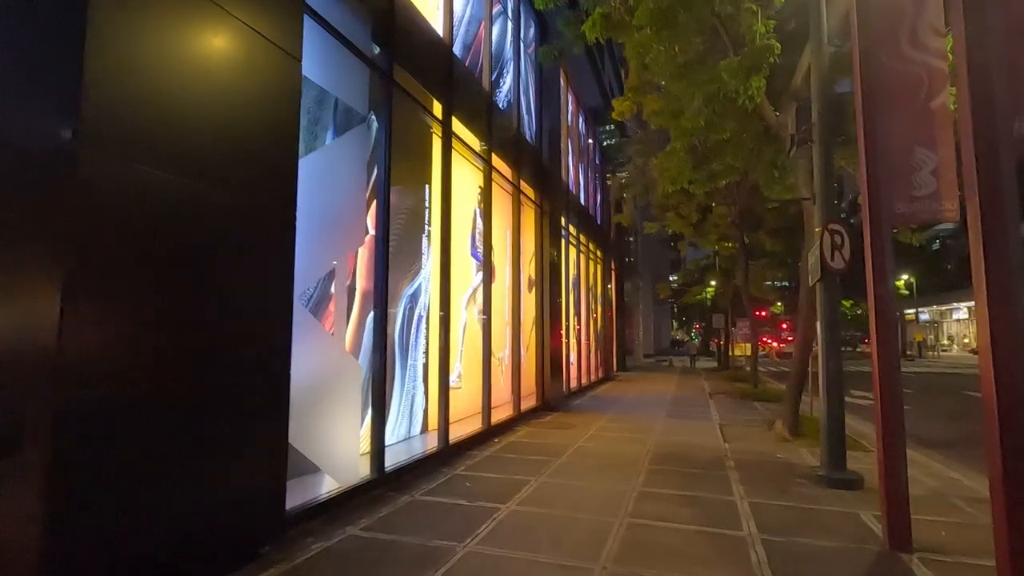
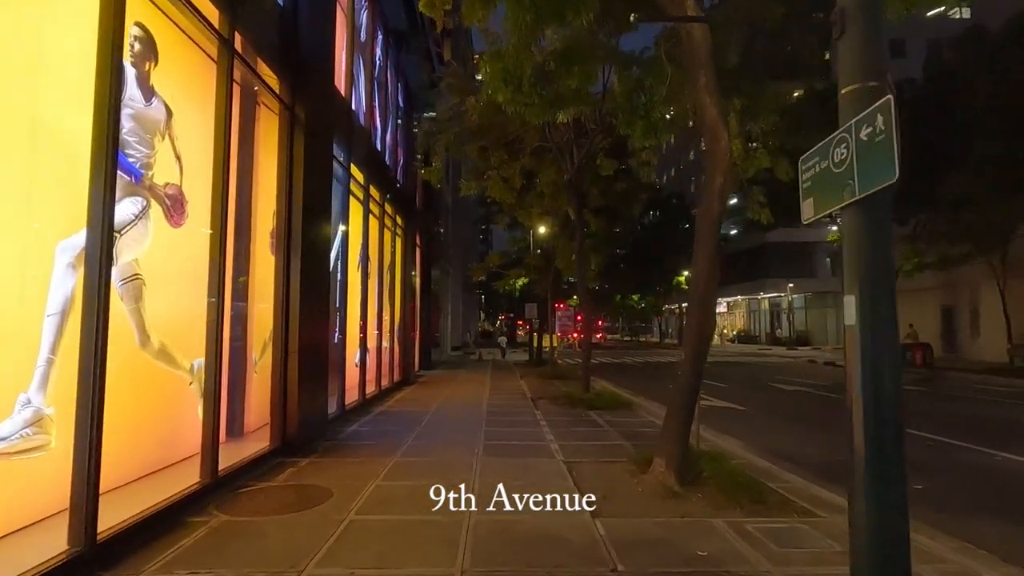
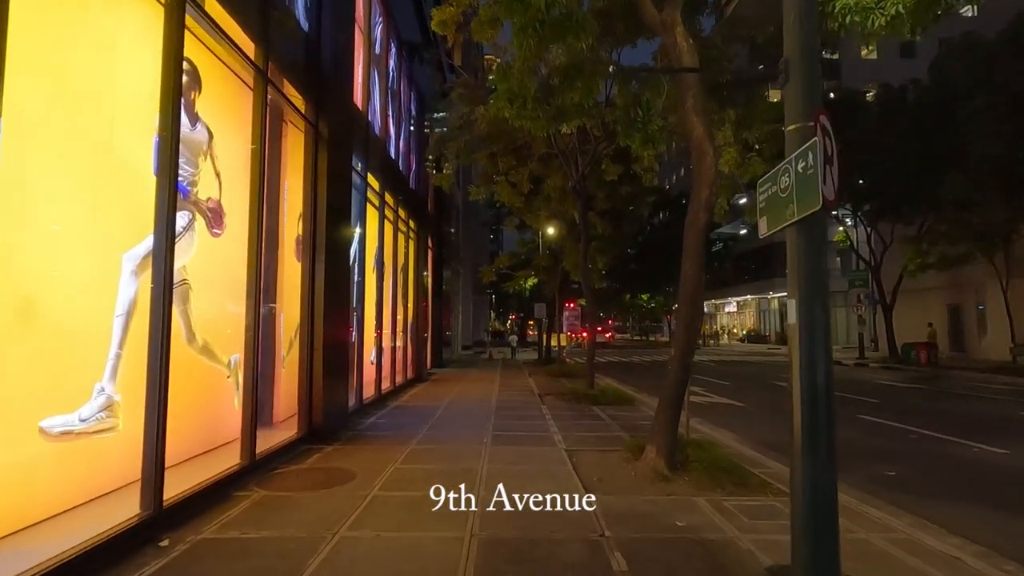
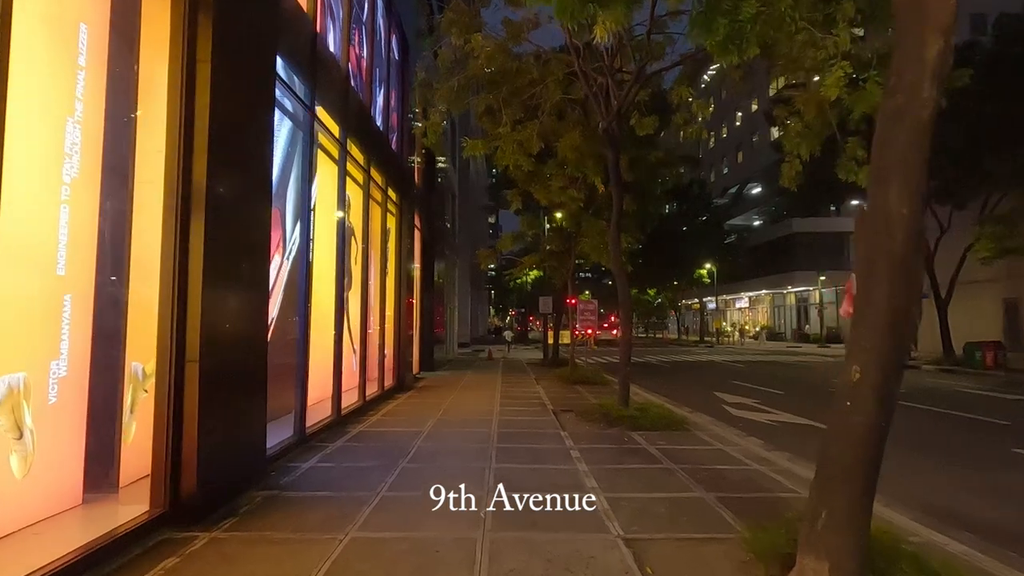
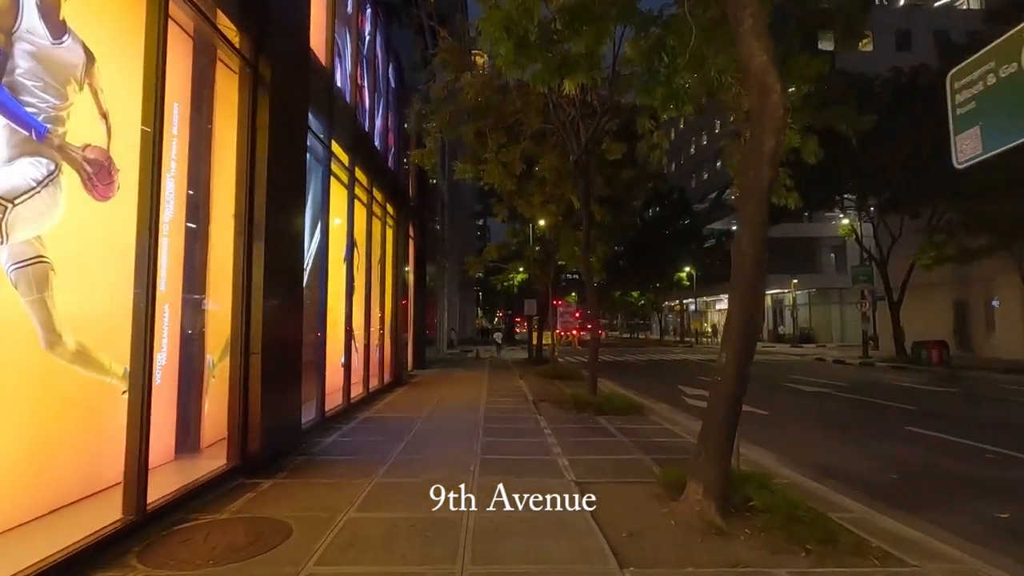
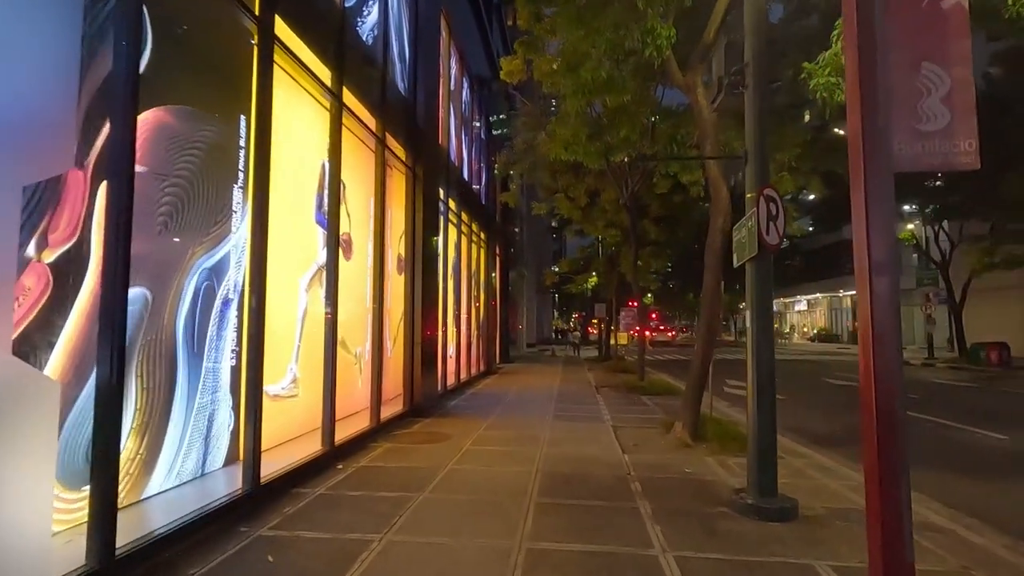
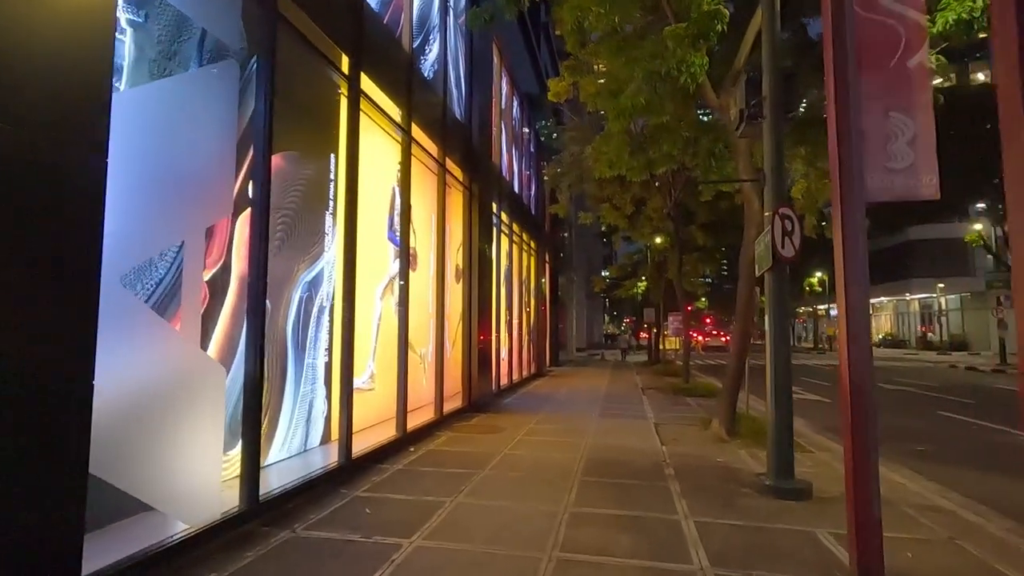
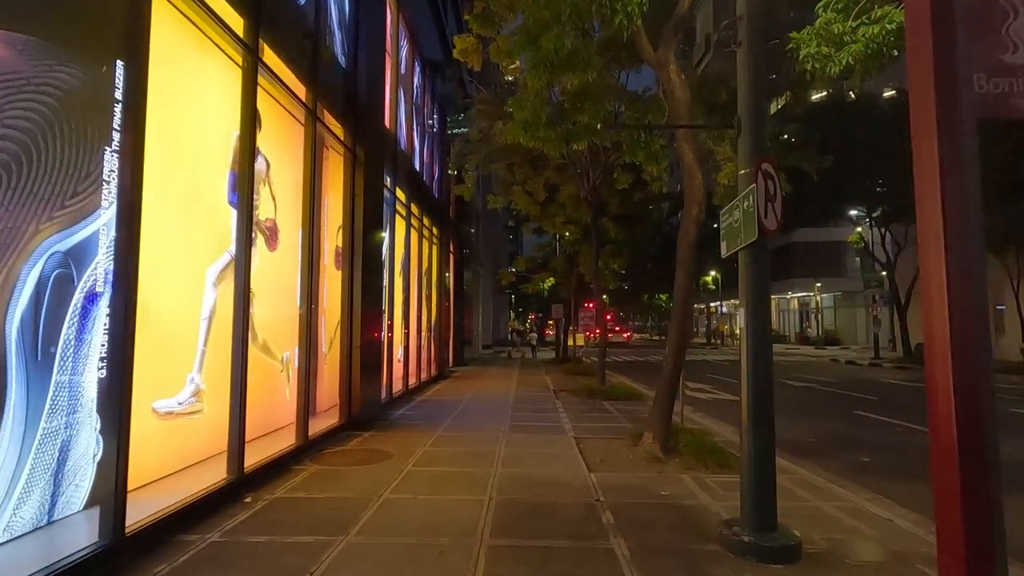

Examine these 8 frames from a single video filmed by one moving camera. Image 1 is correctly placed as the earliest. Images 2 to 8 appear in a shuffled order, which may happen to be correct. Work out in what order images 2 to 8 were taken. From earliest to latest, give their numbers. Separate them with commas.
7, 6, 8, 3, 2, 5, 4
